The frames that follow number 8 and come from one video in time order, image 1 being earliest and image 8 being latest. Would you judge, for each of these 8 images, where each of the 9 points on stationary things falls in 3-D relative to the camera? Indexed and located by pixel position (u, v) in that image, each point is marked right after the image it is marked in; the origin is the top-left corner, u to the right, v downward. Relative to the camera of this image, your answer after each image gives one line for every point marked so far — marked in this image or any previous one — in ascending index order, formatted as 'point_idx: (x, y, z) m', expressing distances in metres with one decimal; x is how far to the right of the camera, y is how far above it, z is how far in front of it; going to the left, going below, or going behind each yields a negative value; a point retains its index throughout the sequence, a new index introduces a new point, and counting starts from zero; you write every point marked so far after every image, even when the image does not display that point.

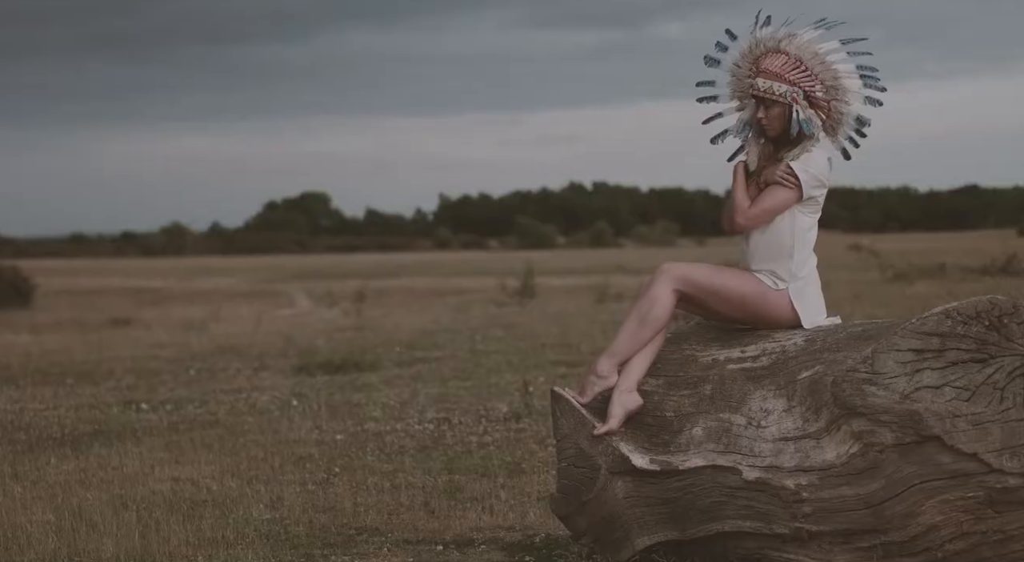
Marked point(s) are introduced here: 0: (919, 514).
0: (+1.7, -1.0, +4.6) m
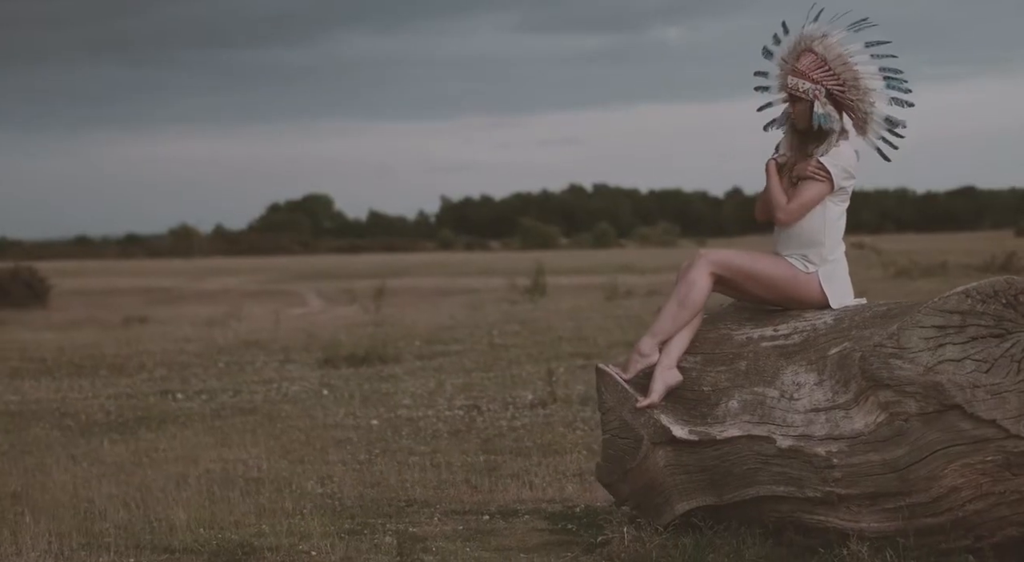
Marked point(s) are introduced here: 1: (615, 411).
0: (+1.9, -0.9, +5.0) m
1: (+0.5, -0.7, +5.8) m
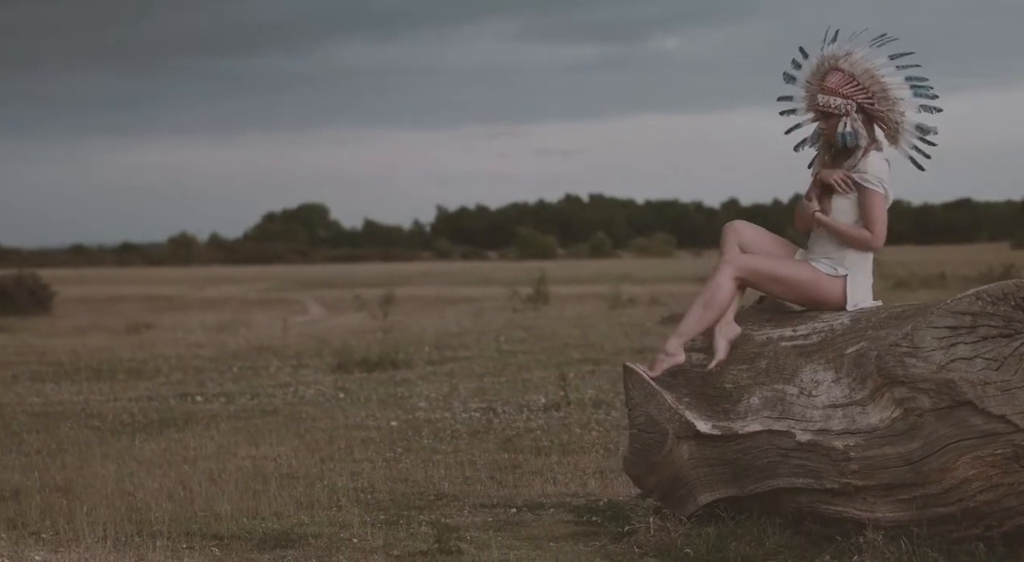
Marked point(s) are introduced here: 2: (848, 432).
0: (+2.1, -0.9, +5.3) m
1: (+0.7, -0.7, +6.0) m
2: (+1.6, -0.7, +5.5) m
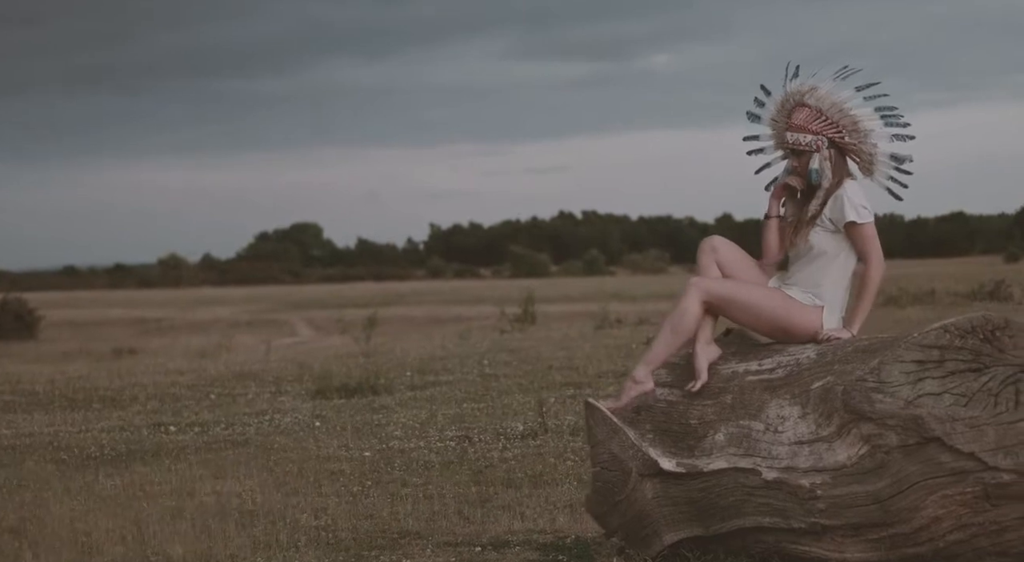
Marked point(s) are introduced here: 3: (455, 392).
0: (+1.9, -1.0, +5.2) m
1: (+0.5, -0.8, +5.9) m
2: (+1.4, -0.9, +5.4) m
3: (-0.8, -1.5, +14.9) m
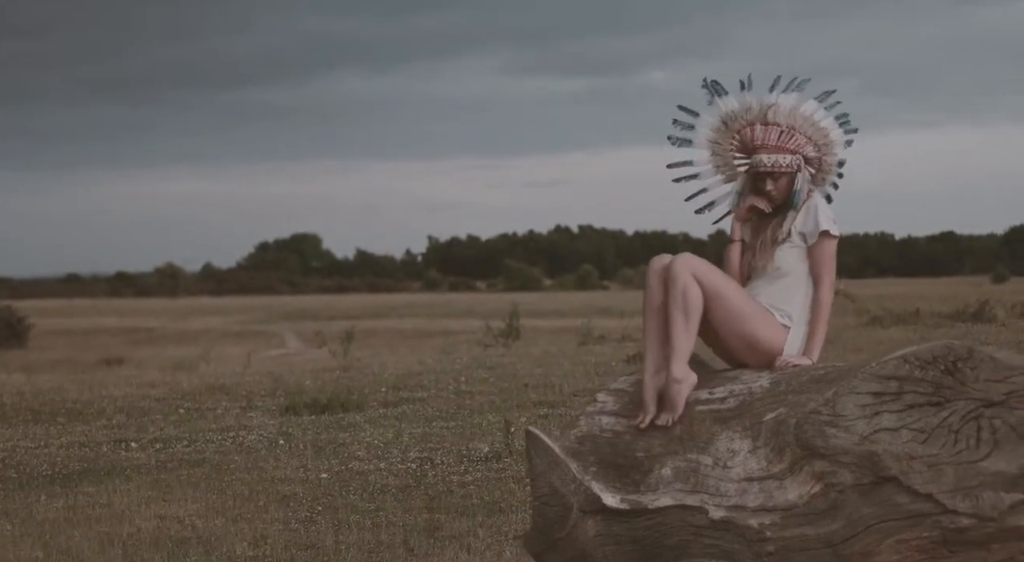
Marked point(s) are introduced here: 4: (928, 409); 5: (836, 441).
0: (+1.5, -1.2, +4.8) m
1: (+0.2, -1.0, +5.5) m
2: (+1.1, -1.0, +5.0) m
3: (-1.1, -1.6, +14.5) m
4: (+1.8, -0.5, +4.9) m
5: (+1.4, -0.7, +4.9) m
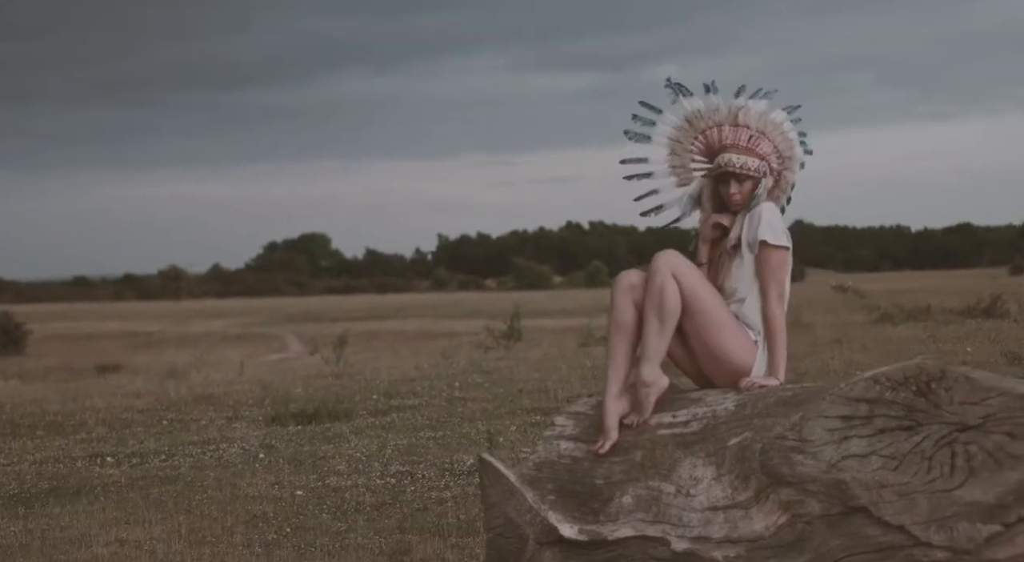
0: (+1.3, -1.2, +4.5) m
1: (-0.1, -1.0, +5.3) m
2: (+0.9, -1.1, +4.7) m
3: (-1.2, -1.7, +14.3) m
4: (+1.6, -0.6, +4.6) m
5: (+1.2, -0.8, +4.6) m
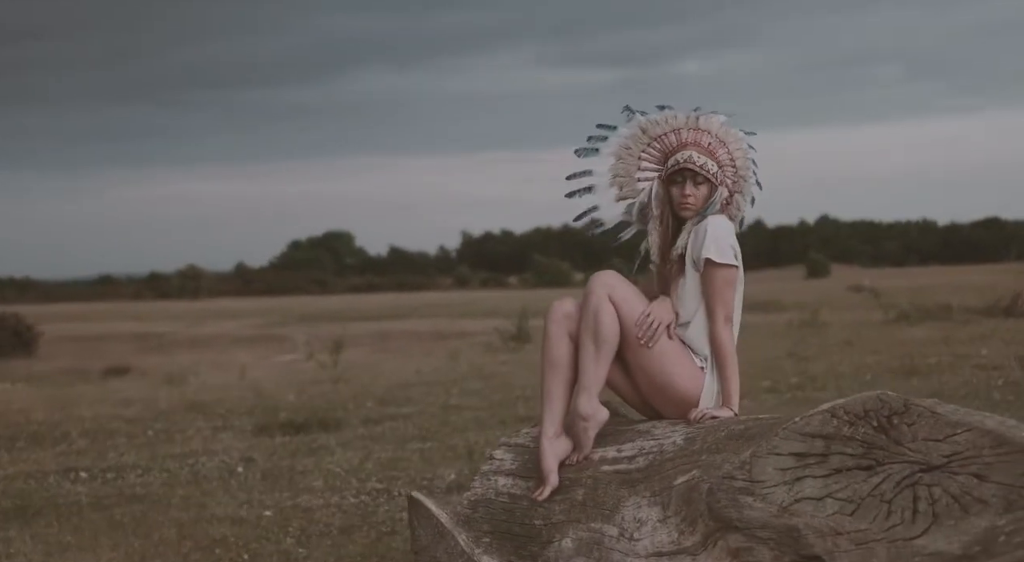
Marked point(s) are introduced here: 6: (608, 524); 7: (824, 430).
0: (+1.0, -1.3, +4.1) m
1: (-0.3, -1.1, +4.9) m
2: (+0.6, -1.2, +4.3) m
3: (-1.3, -1.8, +13.9) m
4: (+1.3, -0.7, +4.1) m
5: (+0.9, -0.9, +4.2) m
6: (+0.4, -1.0, +4.6) m
7: (+1.2, -0.6, +4.2) m
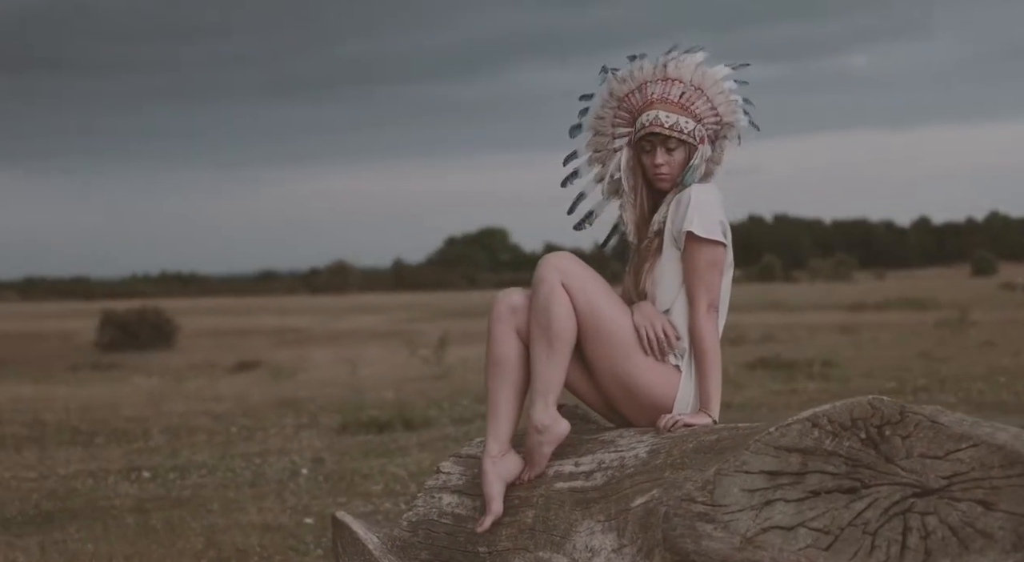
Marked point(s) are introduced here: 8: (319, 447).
0: (+0.7, -1.2, +3.3) m
1: (-0.5, -1.1, +4.2) m
2: (+0.3, -1.1, +3.5) m
3: (-0.2, -1.7, +13.3) m
4: (+0.9, -0.6, +3.3) m
5: (+0.6, -0.8, +3.4) m
6: (+0.1, -0.9, +3.8) m
7: (+0.9, -0.5, +3.4) m
8: (-2.2, -1.8, +11.1) m
